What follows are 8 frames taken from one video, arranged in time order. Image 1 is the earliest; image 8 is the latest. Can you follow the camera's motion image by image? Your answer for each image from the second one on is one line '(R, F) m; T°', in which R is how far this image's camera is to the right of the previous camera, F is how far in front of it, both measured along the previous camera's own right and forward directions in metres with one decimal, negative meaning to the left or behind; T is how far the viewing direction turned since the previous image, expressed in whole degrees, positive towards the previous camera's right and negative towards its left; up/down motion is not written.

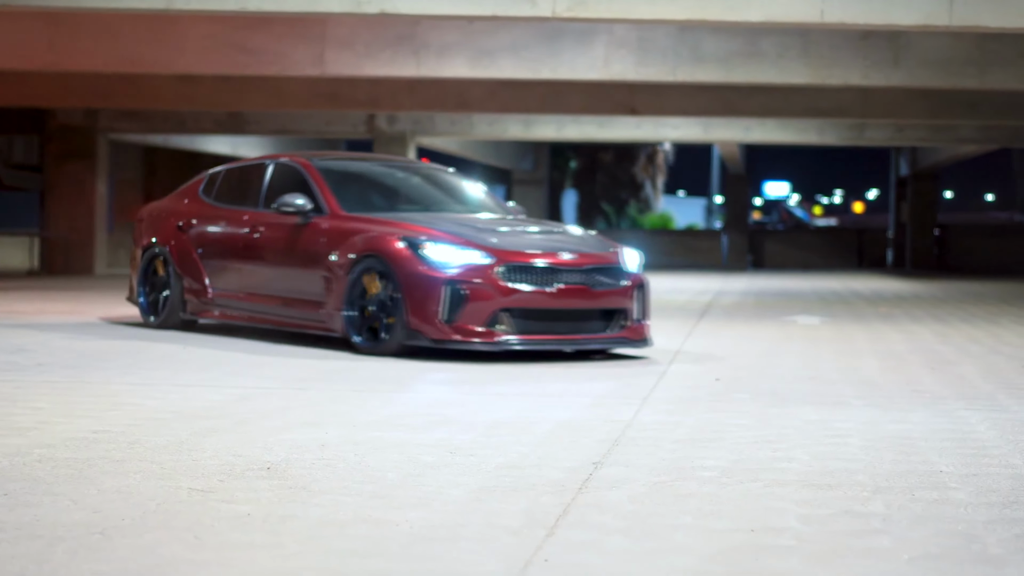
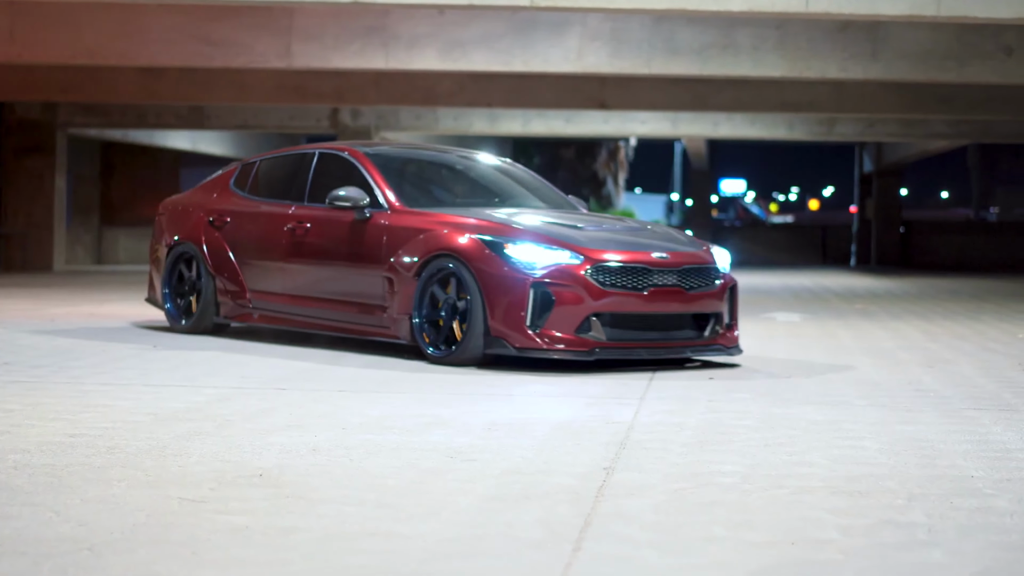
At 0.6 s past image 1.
(-0.1, +0.3) m; +1°
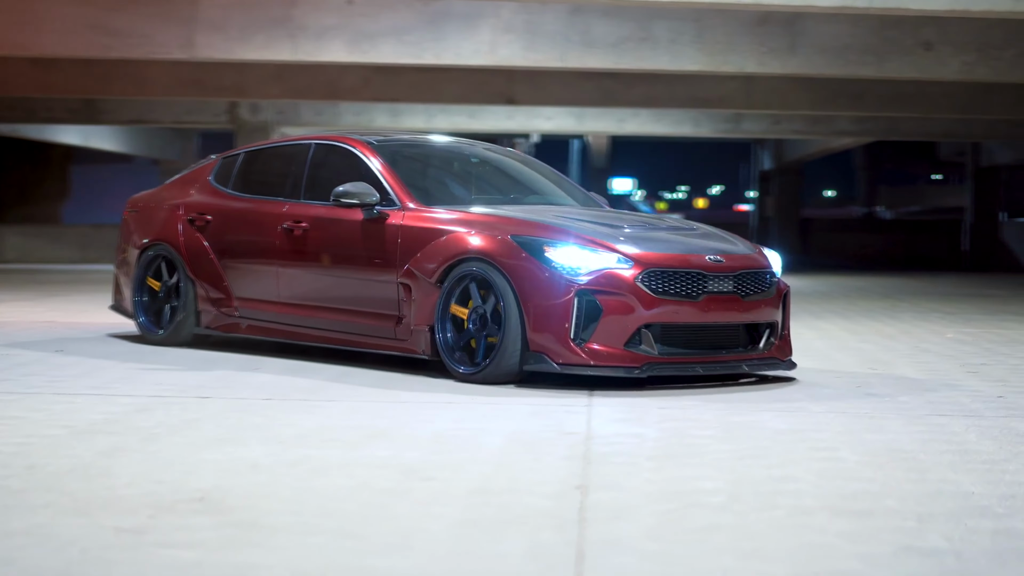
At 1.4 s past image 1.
(-0.2, +0.4) m; +3°
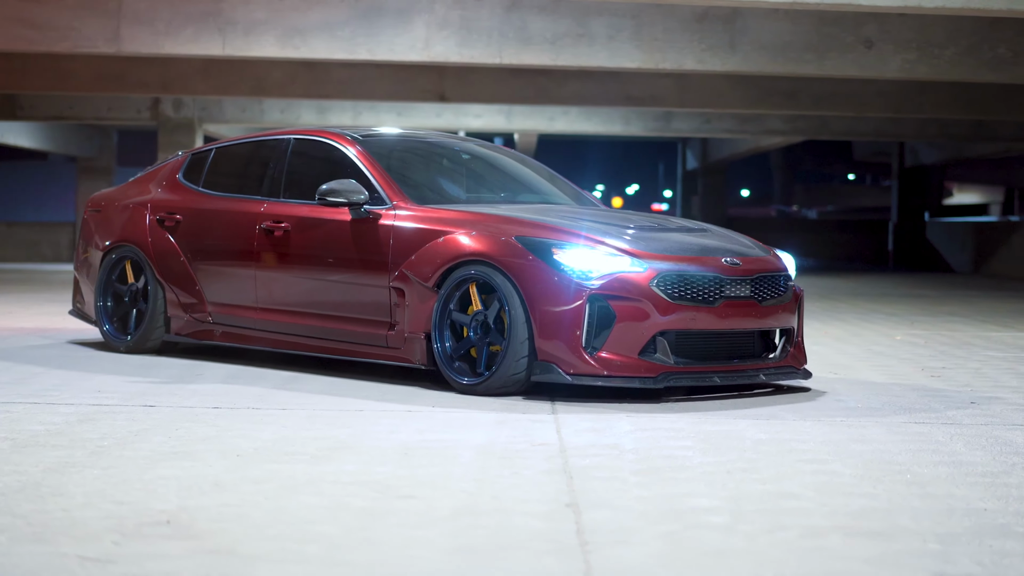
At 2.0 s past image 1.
(-0.1, +0.3) m; +3°
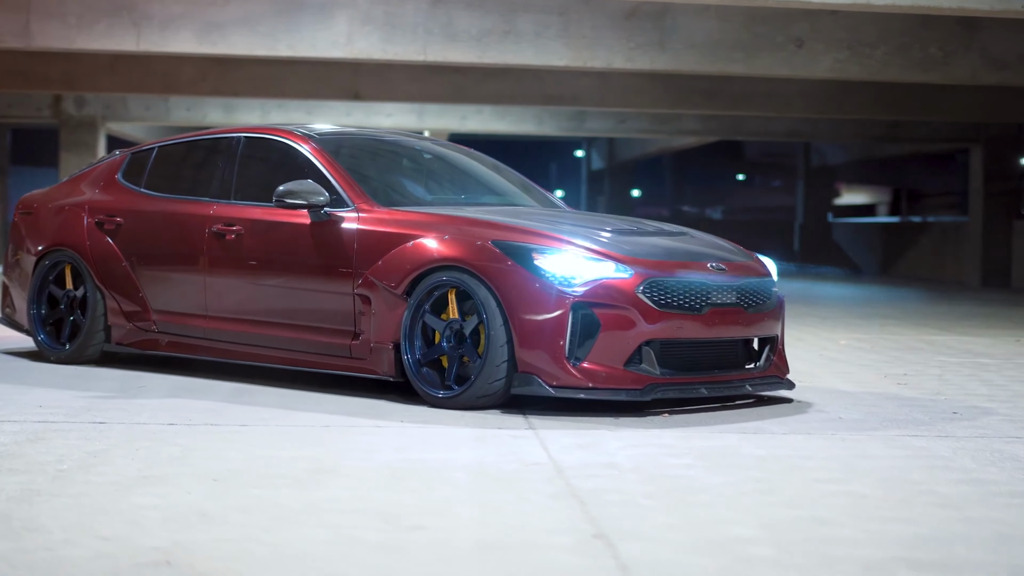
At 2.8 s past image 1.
(-0.3, +0.3) m; +3°
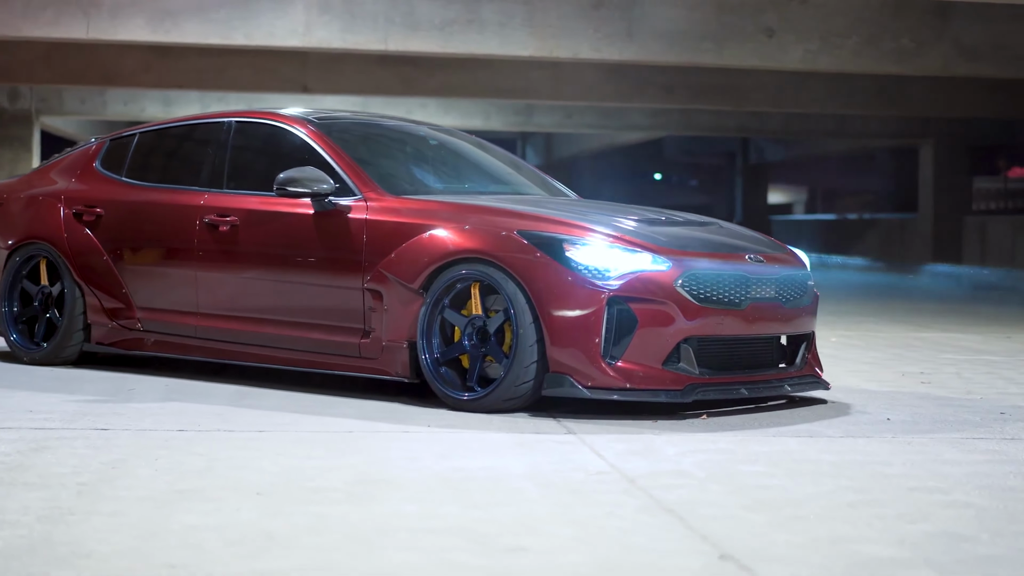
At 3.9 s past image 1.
(-0.3, +0.4) m; +3°
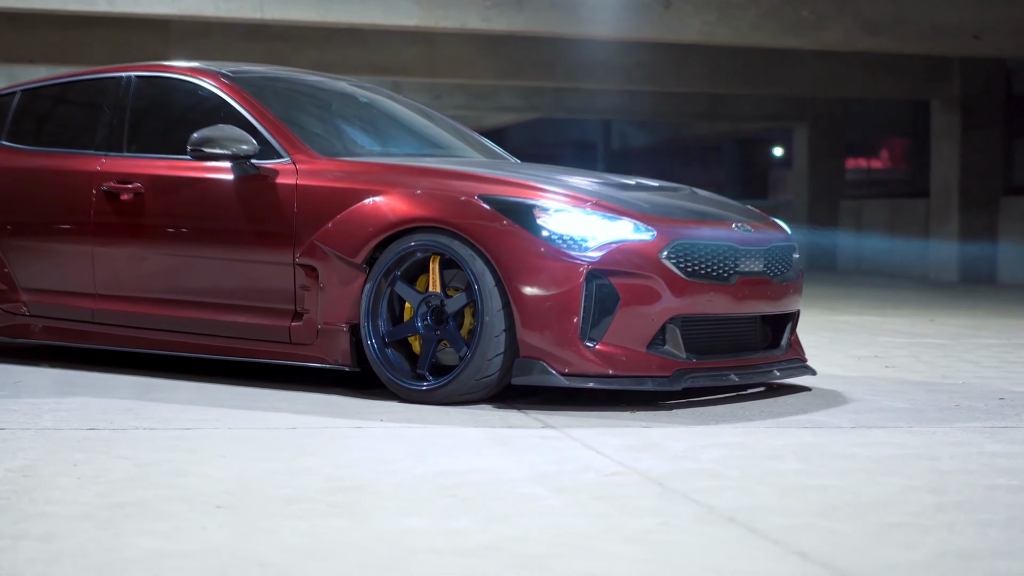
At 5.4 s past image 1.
(-0.3, +0.7) m; +5°
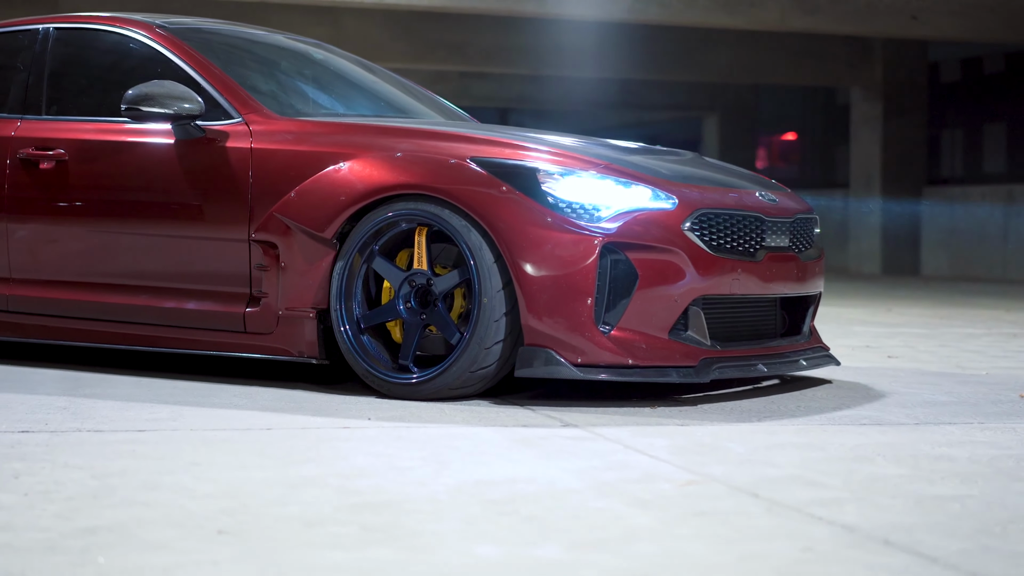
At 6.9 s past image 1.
(-0.3, +0.7) m; +4°
